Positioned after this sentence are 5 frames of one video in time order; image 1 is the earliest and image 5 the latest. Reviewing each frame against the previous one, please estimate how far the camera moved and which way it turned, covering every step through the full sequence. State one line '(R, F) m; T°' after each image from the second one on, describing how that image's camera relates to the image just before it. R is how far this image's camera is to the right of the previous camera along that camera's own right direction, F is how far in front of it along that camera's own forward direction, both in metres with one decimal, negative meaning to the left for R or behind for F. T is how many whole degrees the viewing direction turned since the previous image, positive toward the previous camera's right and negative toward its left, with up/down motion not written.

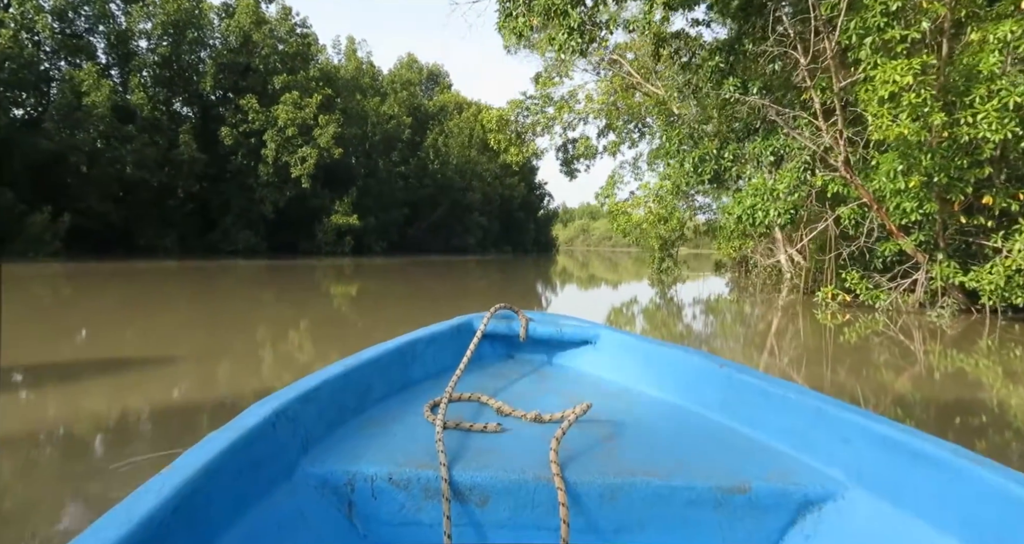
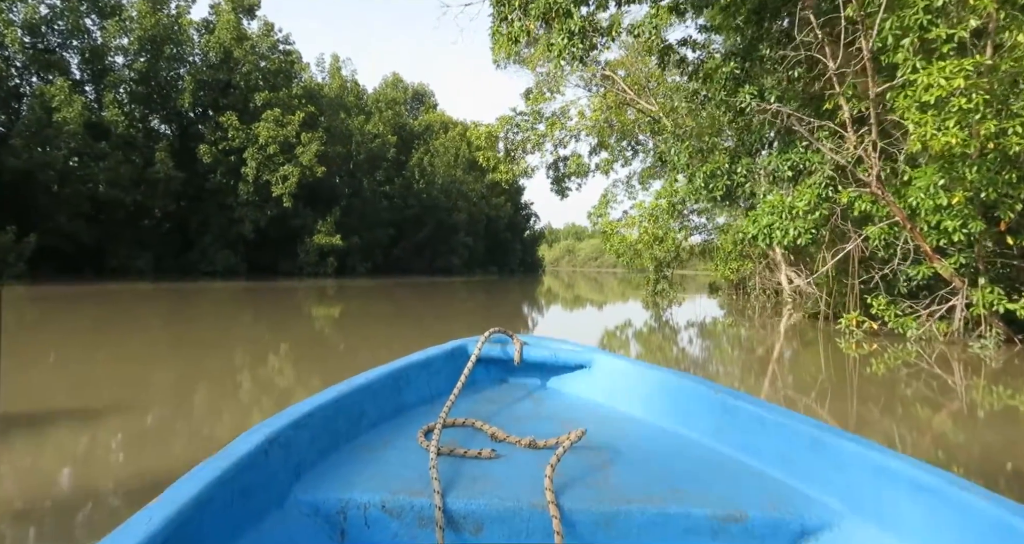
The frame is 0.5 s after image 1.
(-0.1, +0.4) m; +1°
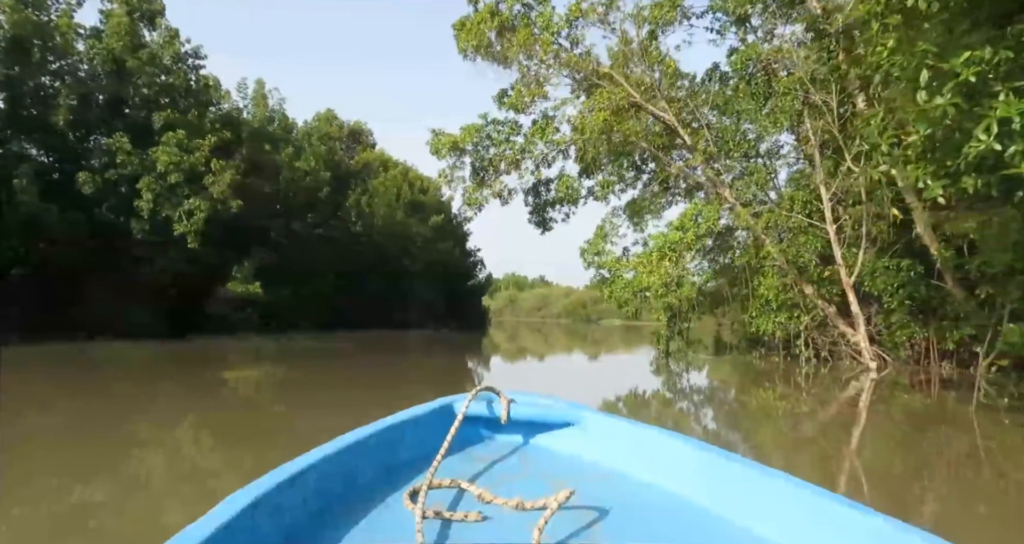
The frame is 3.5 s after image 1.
(-0.4, +2.3) m; +6°
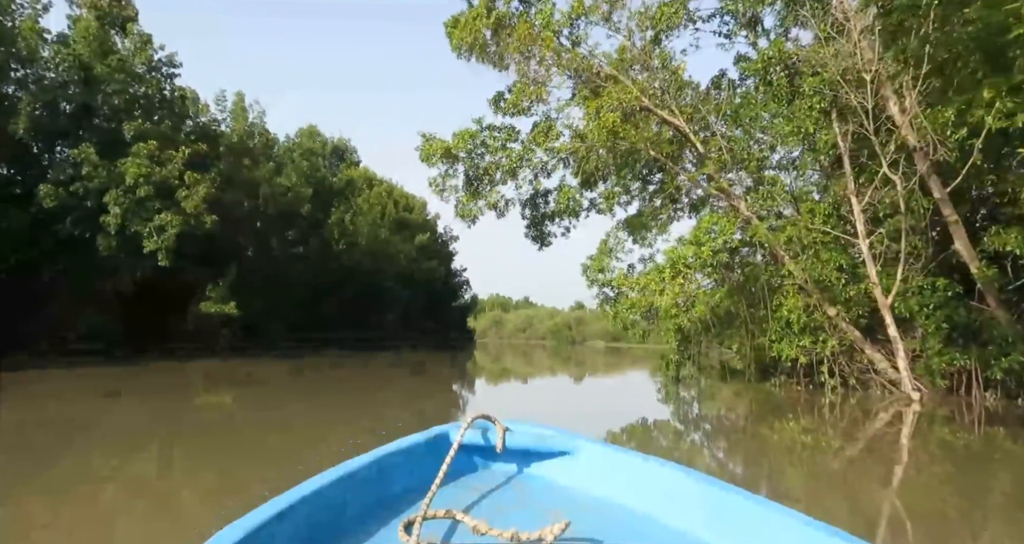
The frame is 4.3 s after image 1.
(-0.1, +0.6) m; +2°
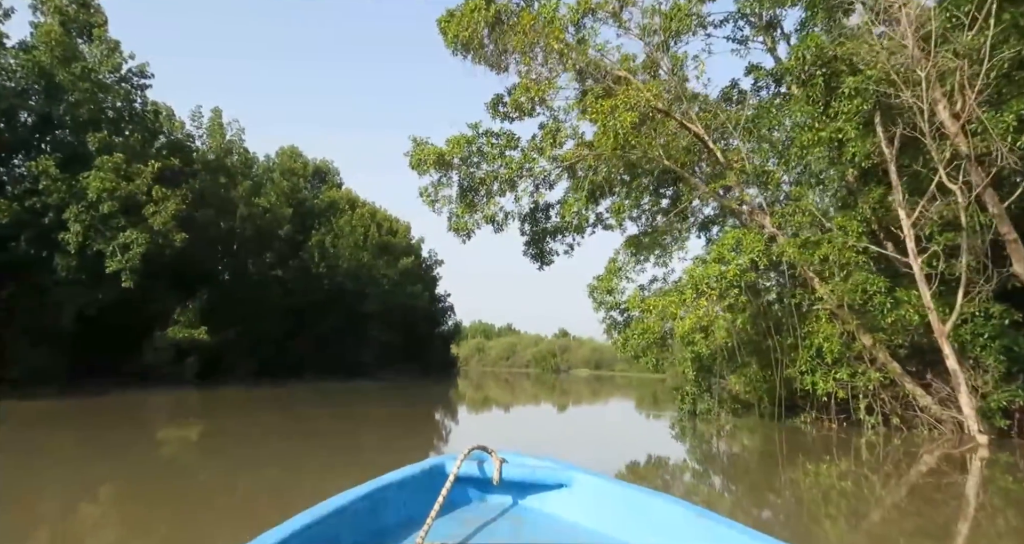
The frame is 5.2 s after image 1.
(-0.2, +0.7) m; +2°
